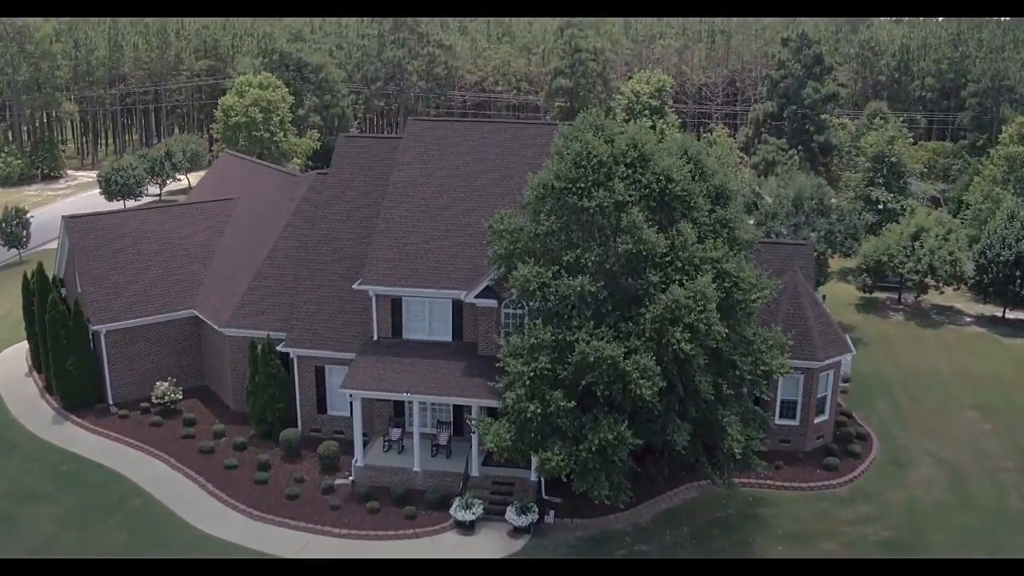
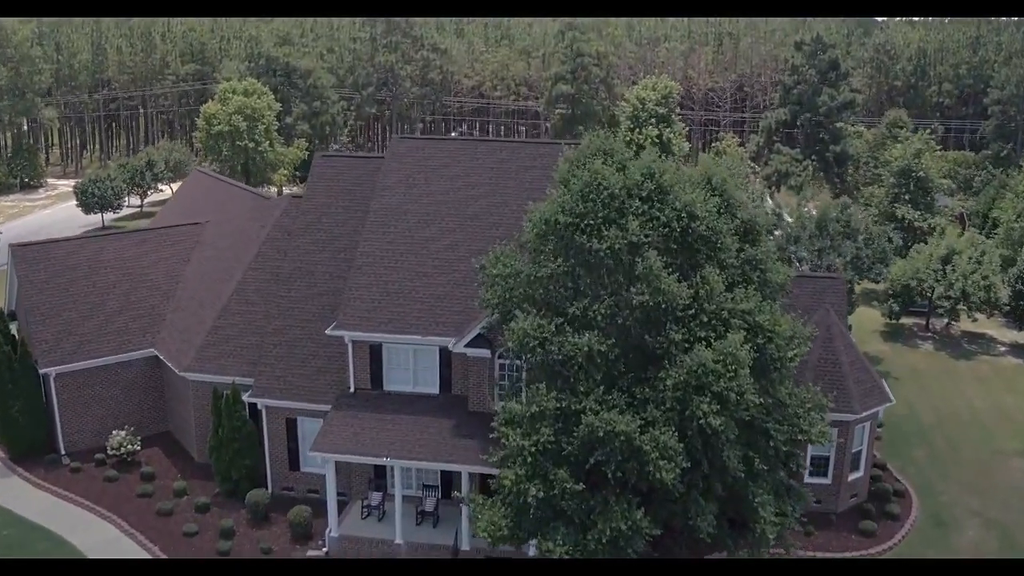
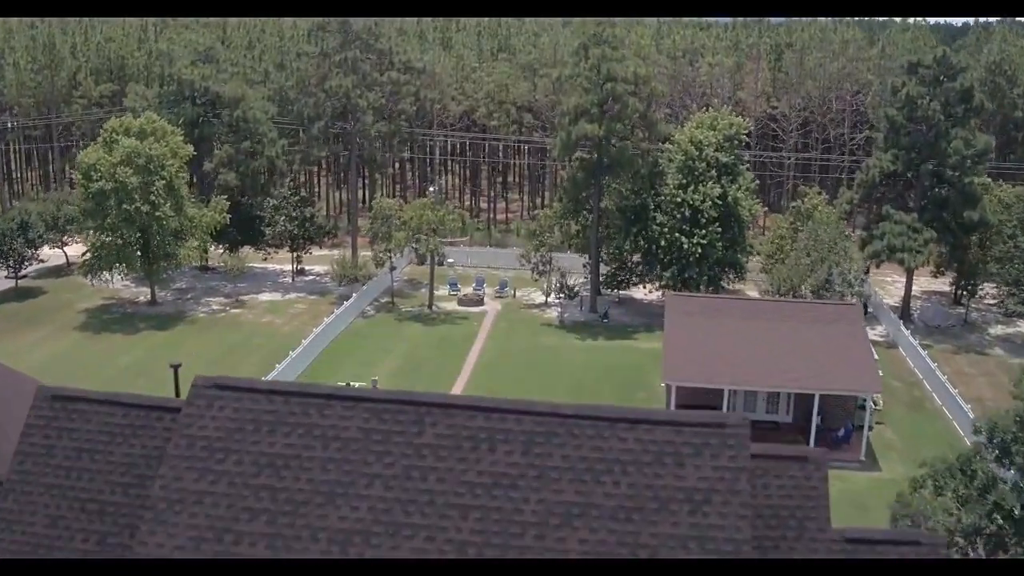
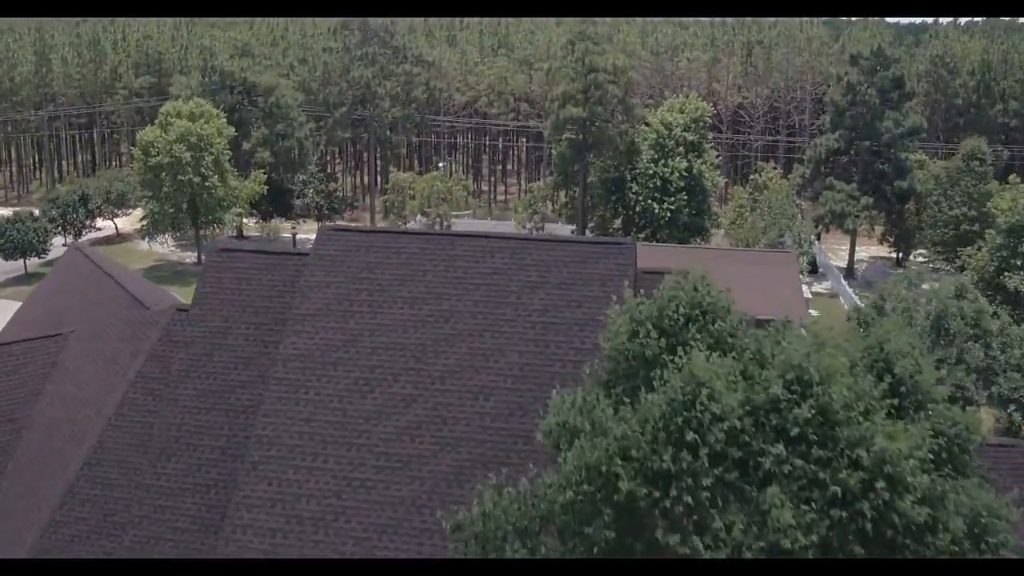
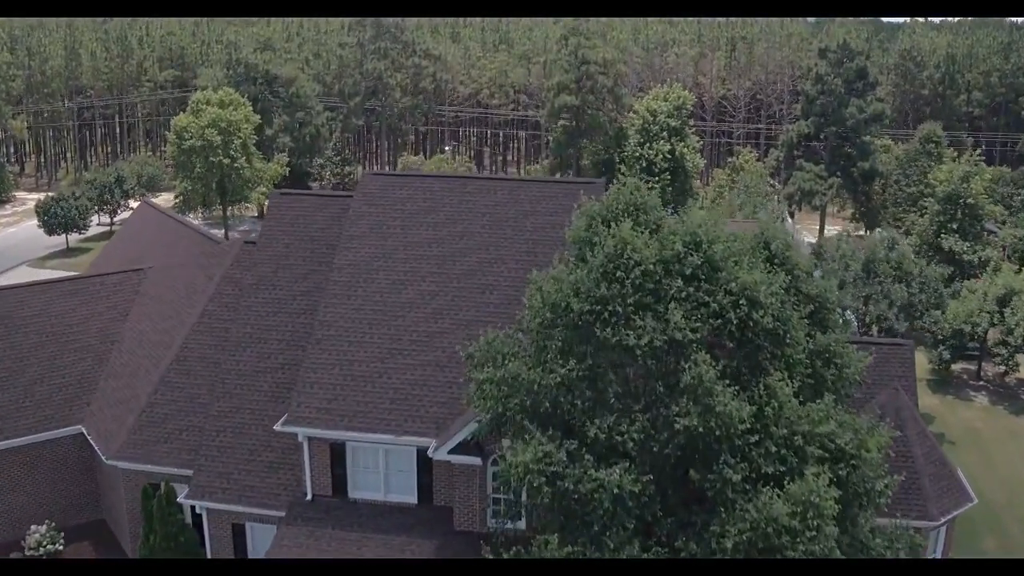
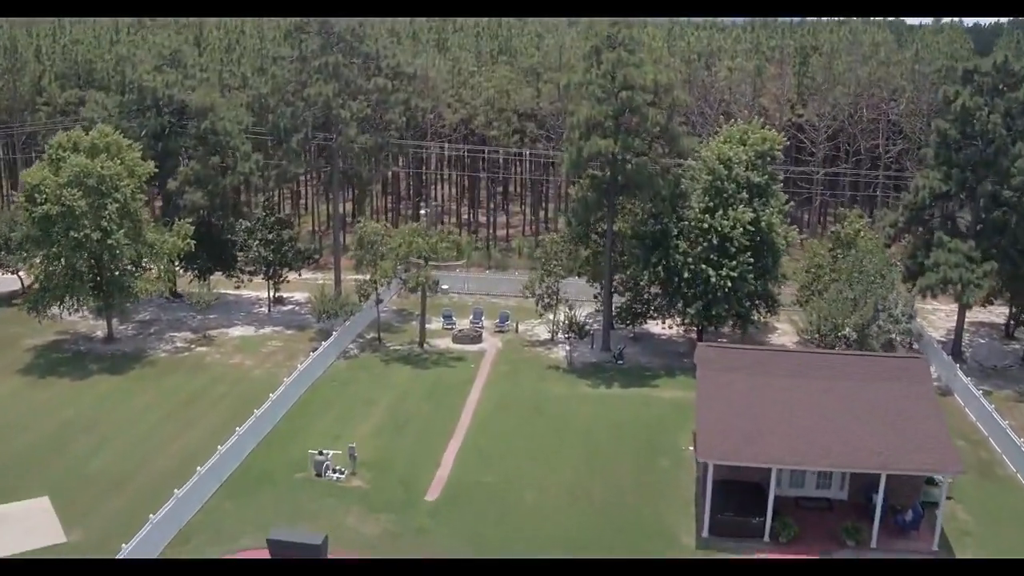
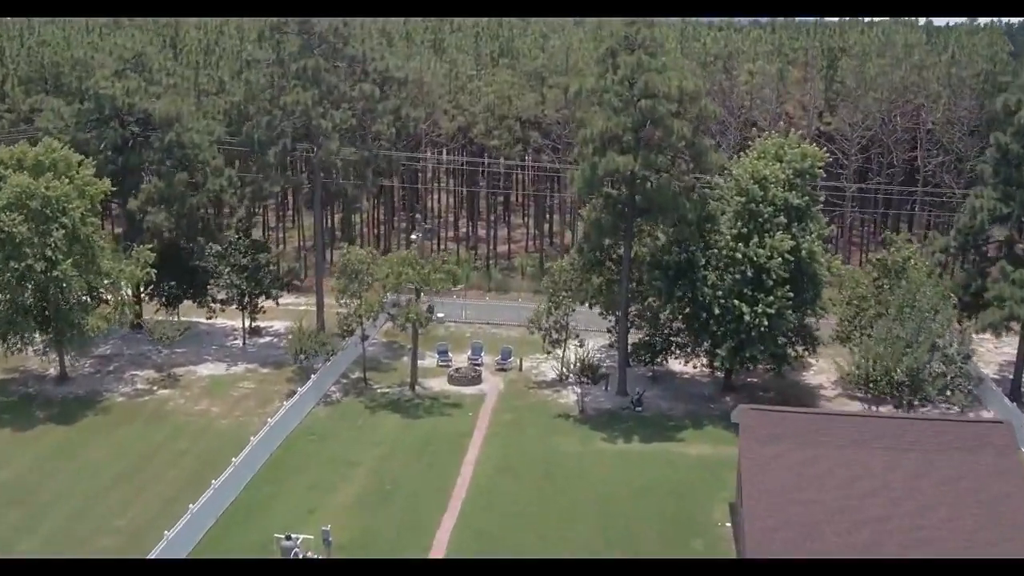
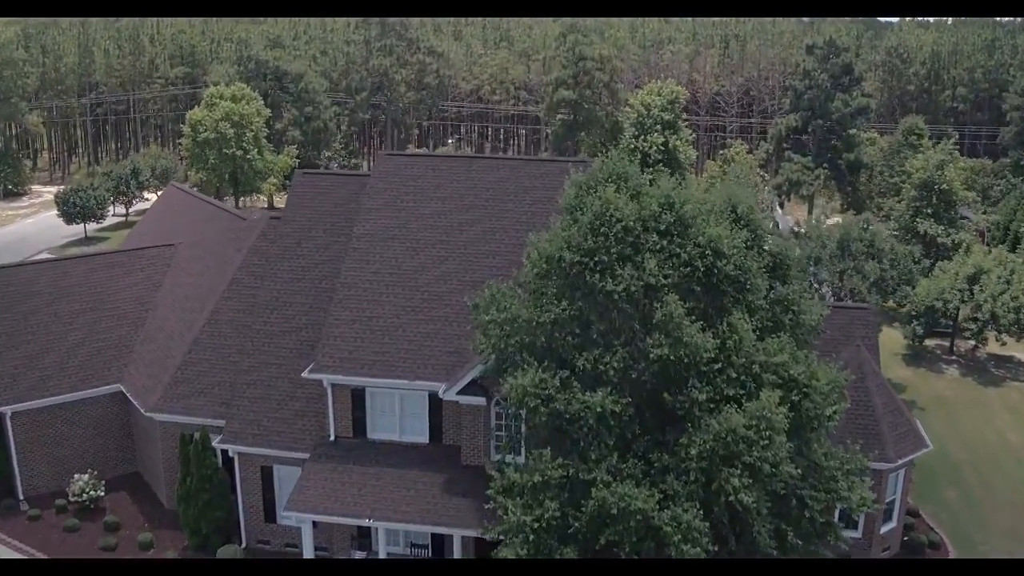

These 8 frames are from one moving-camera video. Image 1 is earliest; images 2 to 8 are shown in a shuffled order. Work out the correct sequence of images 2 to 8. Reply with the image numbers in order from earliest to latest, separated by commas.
2, 8, 5, 4, 3, 6, 7
